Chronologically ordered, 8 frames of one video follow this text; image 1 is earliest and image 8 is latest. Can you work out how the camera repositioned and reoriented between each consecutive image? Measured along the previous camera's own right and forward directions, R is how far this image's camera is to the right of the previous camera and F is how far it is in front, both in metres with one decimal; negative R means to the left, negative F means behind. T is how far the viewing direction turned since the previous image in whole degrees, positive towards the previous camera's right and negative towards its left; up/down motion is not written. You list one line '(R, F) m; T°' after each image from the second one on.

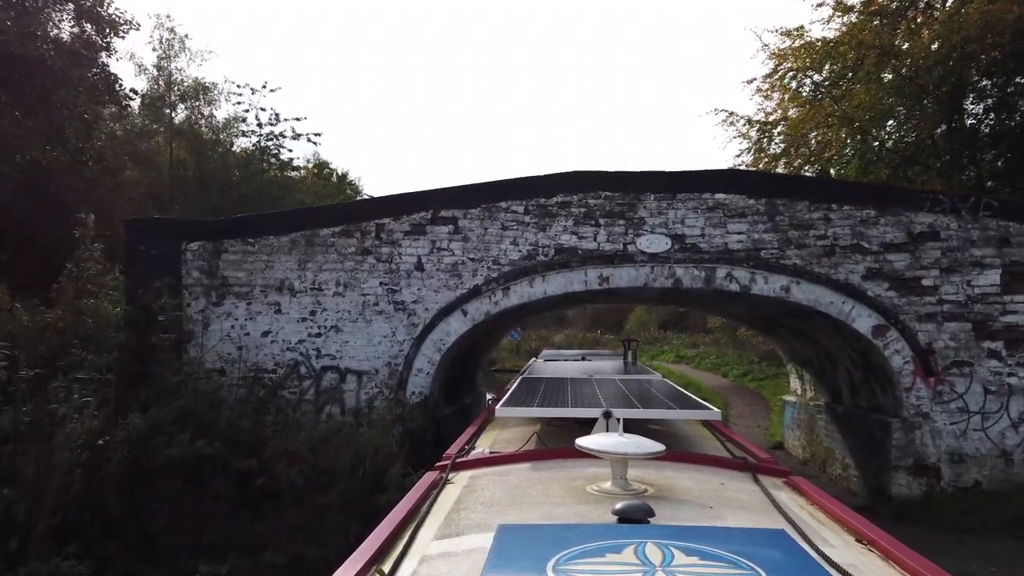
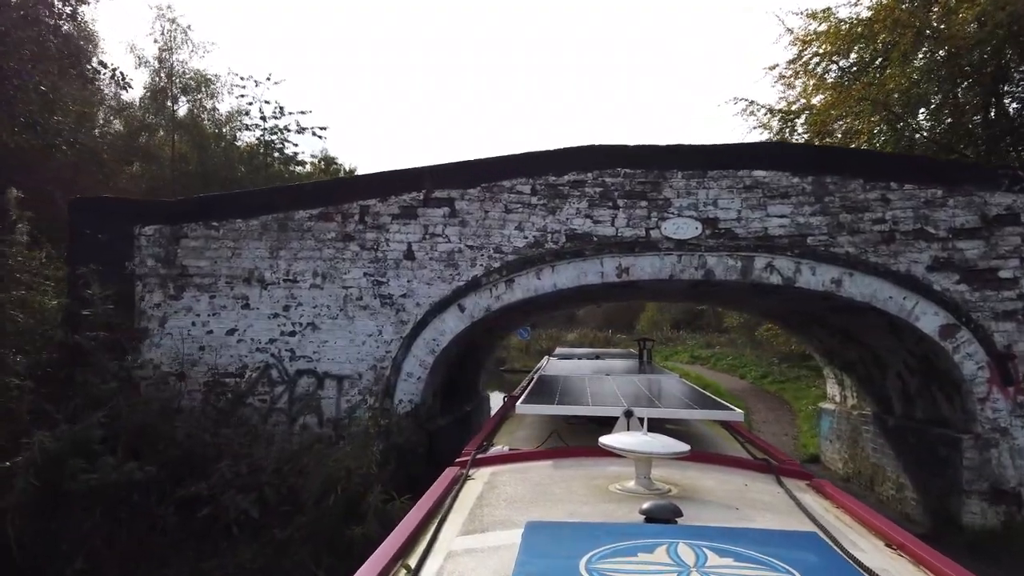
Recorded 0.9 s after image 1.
(+0.1, +1.2) m; -1°
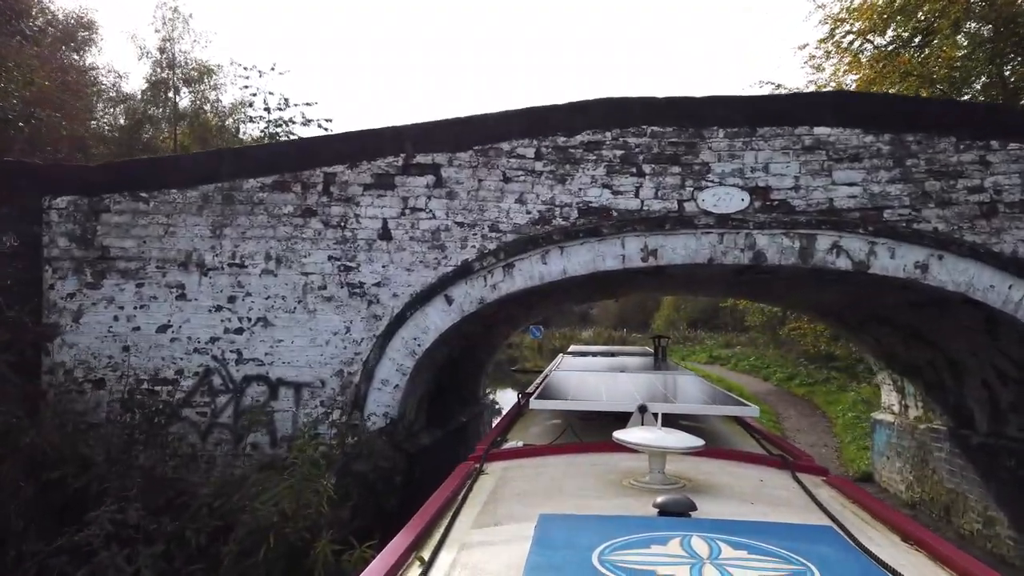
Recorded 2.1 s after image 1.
(+0.1, +1.5) m; -1°
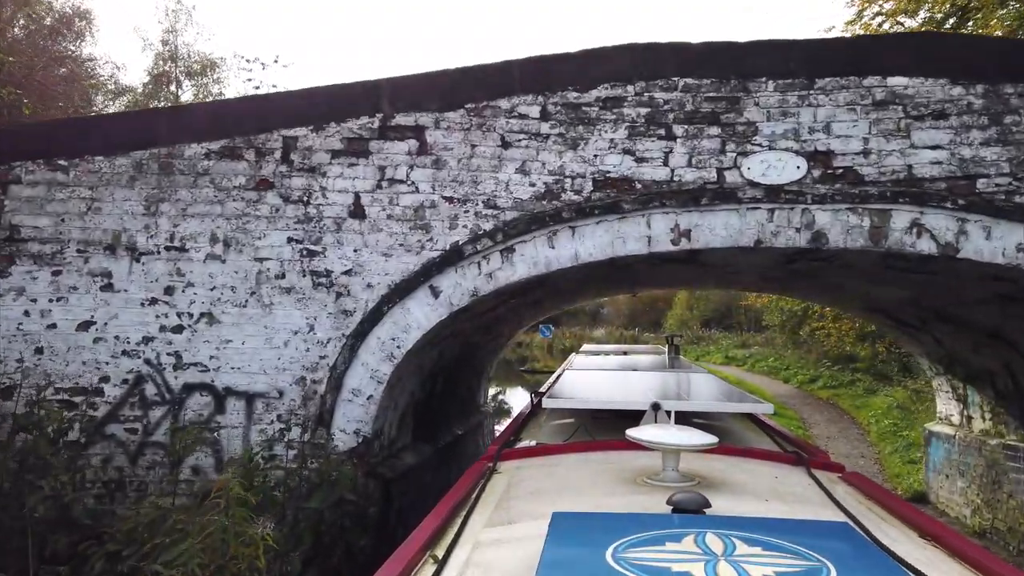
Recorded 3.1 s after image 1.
(+0.1, +1.1) m; -1°
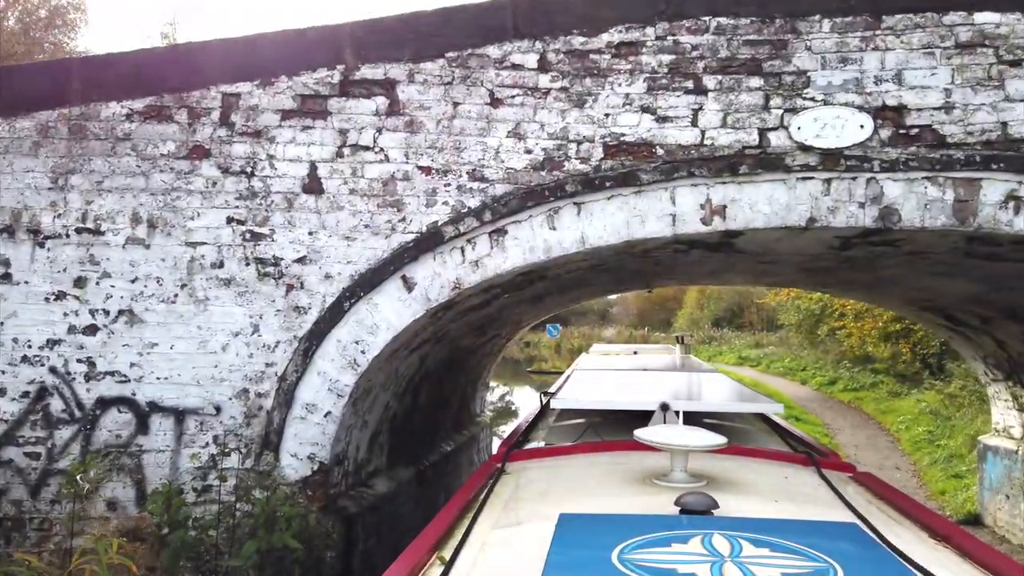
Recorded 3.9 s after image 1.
(+0.1, +1.0) m; -1°
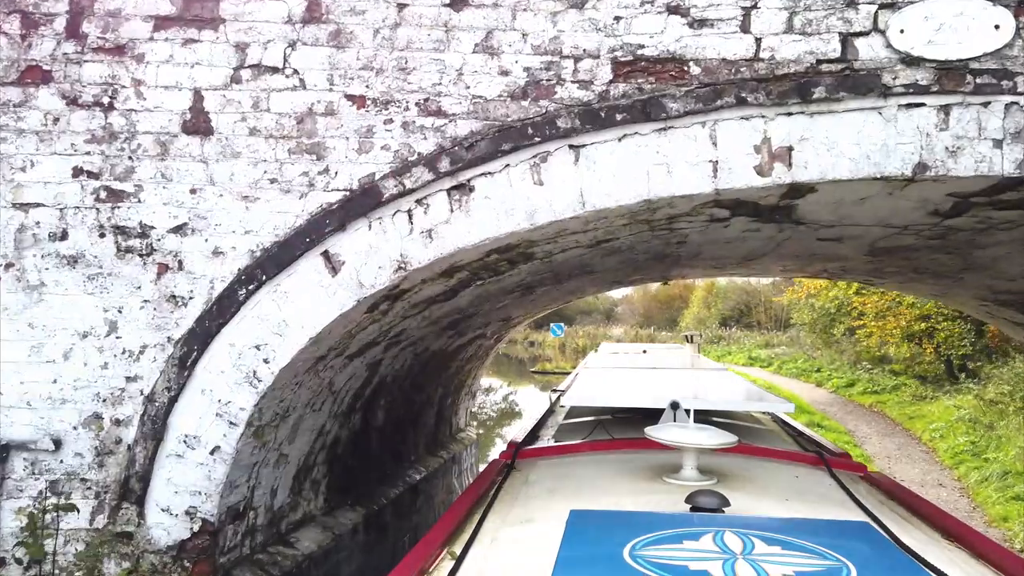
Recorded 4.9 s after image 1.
(+0.1, +1.2) m; 0°
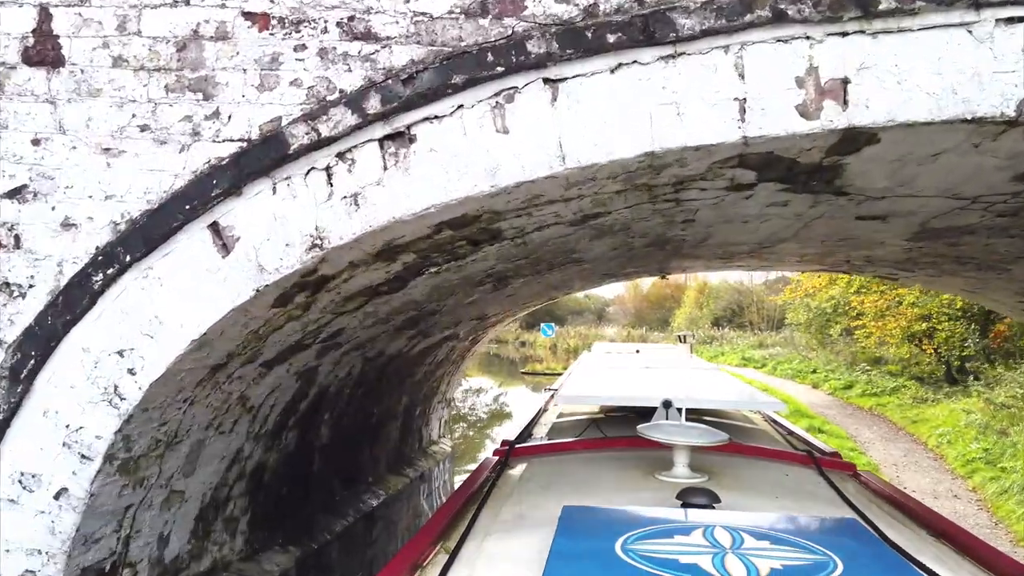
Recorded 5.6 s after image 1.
(+0.1, +0.7) m; +1°
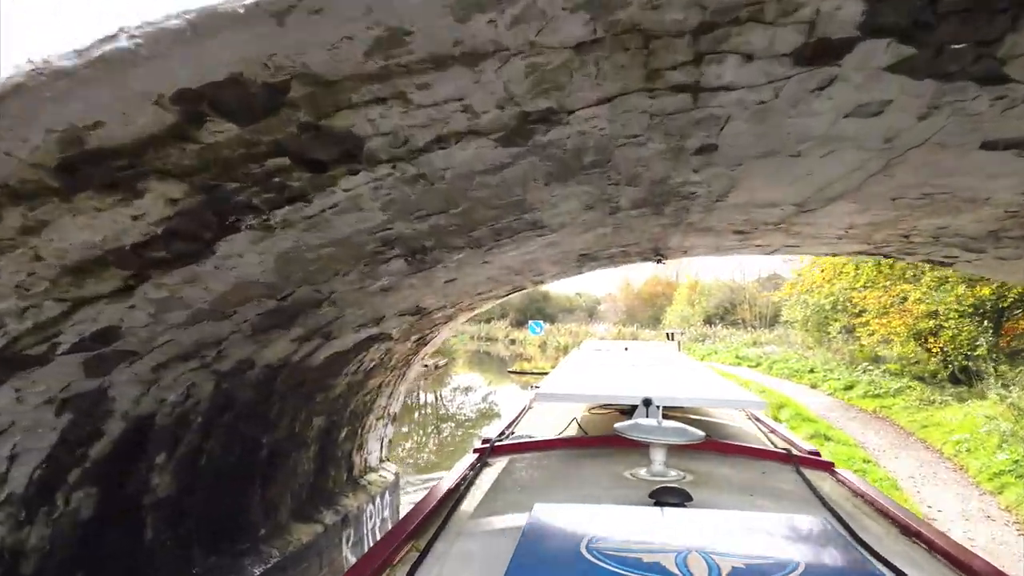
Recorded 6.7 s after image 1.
(+0.2, +1.2) m; +1°
